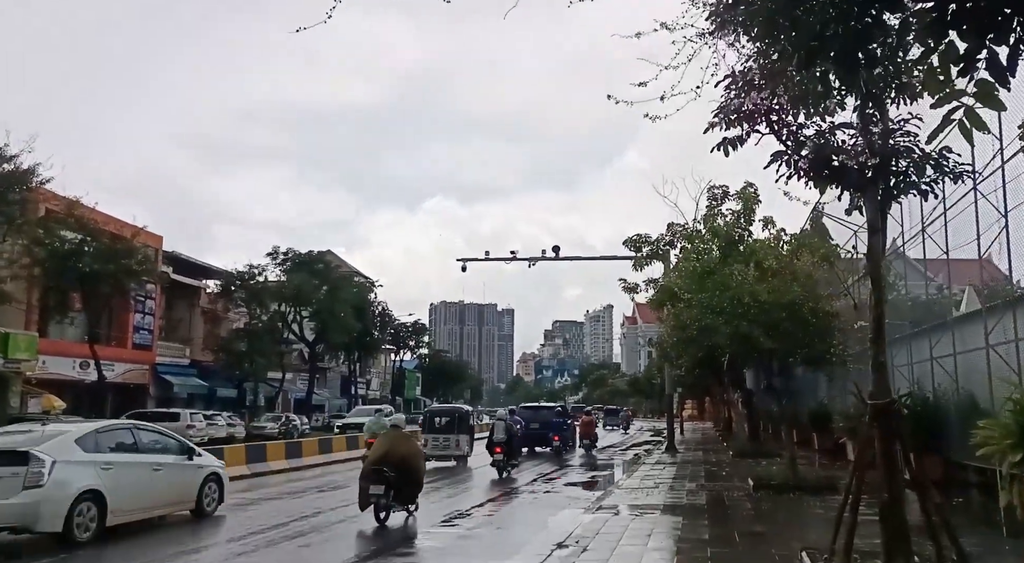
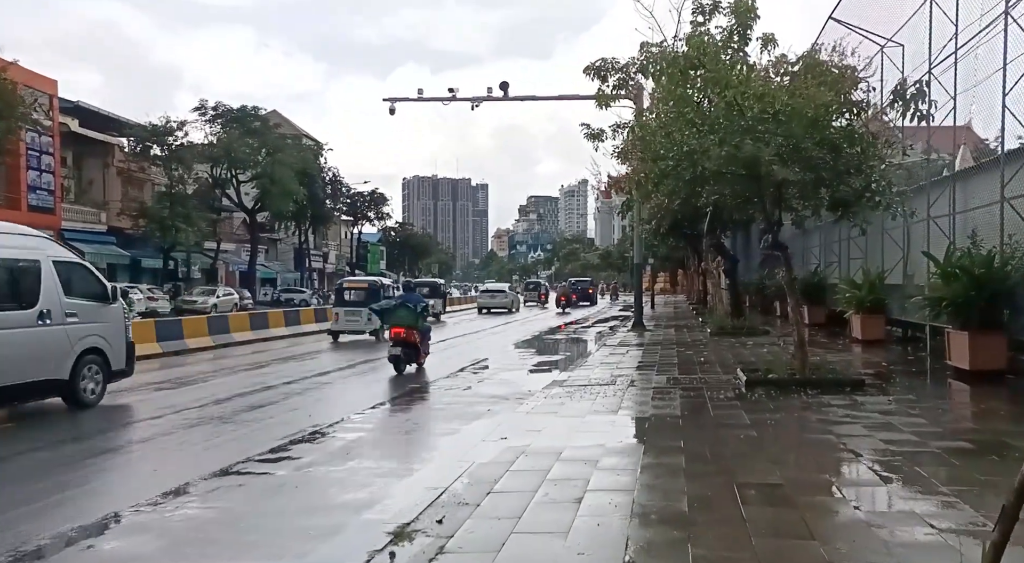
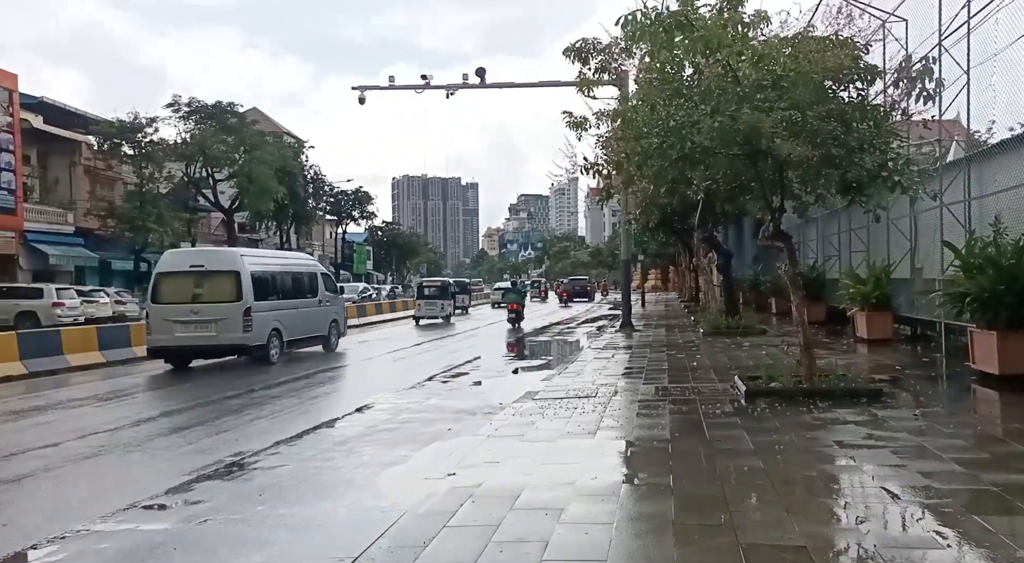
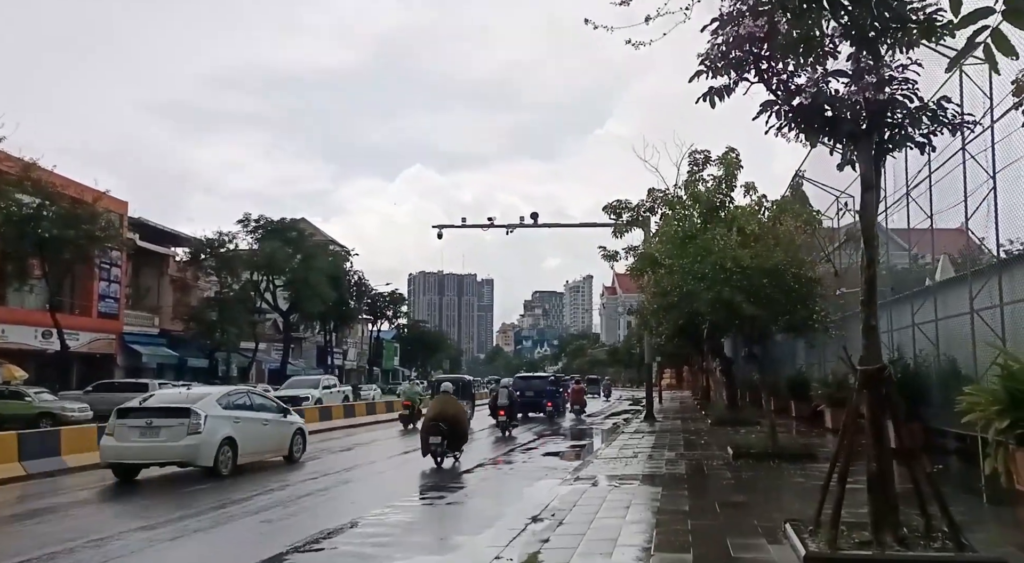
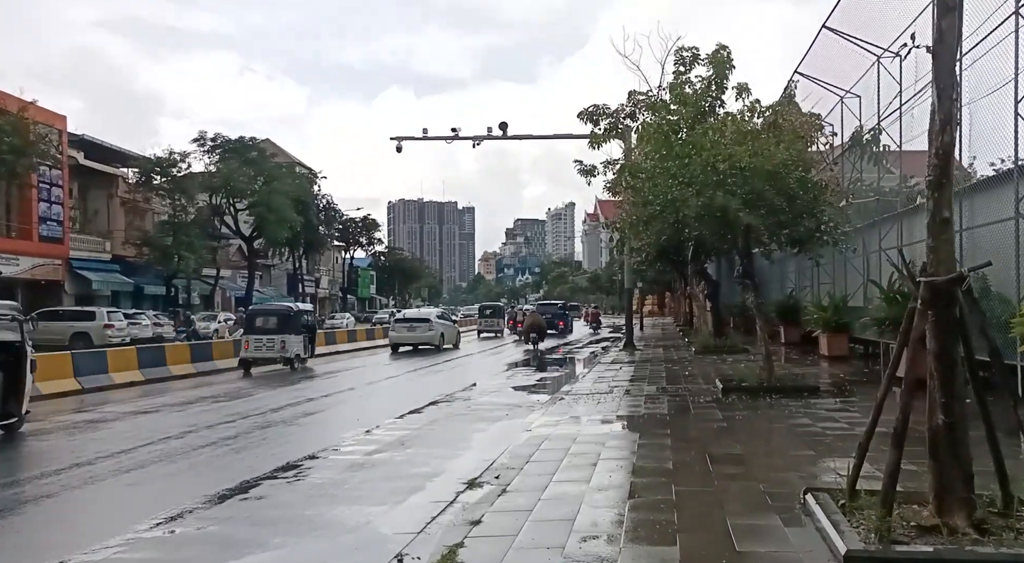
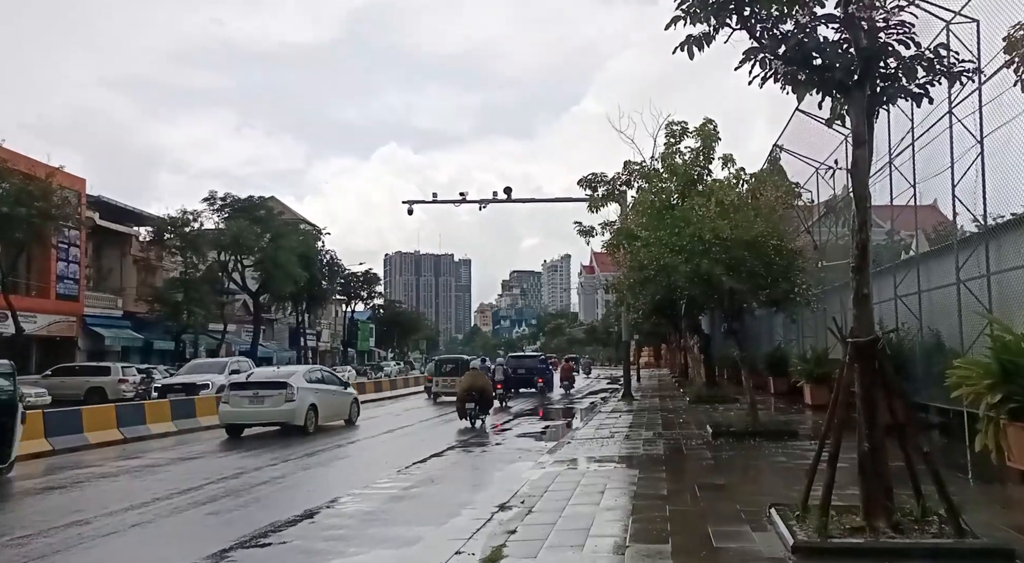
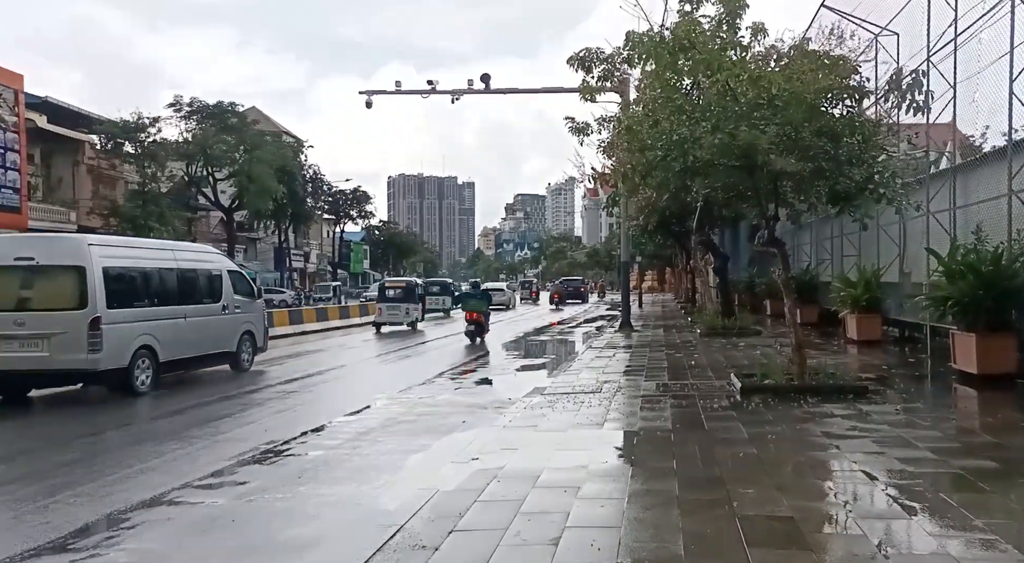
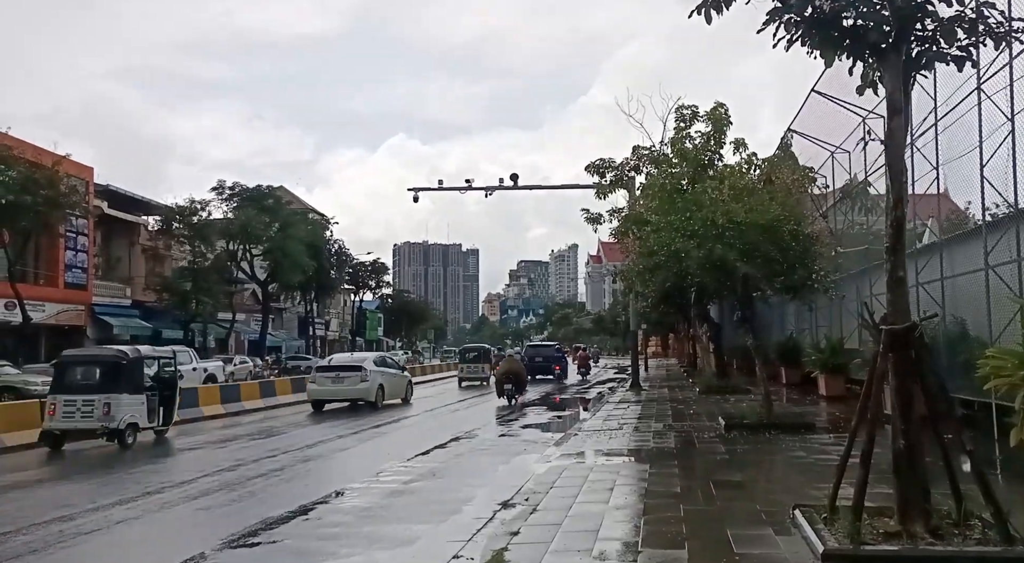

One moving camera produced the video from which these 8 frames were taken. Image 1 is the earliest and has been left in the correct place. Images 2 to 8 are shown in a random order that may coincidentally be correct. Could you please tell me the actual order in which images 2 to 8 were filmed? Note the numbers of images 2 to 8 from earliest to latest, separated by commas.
4, 6, 8, 5, 2, 7, 3
